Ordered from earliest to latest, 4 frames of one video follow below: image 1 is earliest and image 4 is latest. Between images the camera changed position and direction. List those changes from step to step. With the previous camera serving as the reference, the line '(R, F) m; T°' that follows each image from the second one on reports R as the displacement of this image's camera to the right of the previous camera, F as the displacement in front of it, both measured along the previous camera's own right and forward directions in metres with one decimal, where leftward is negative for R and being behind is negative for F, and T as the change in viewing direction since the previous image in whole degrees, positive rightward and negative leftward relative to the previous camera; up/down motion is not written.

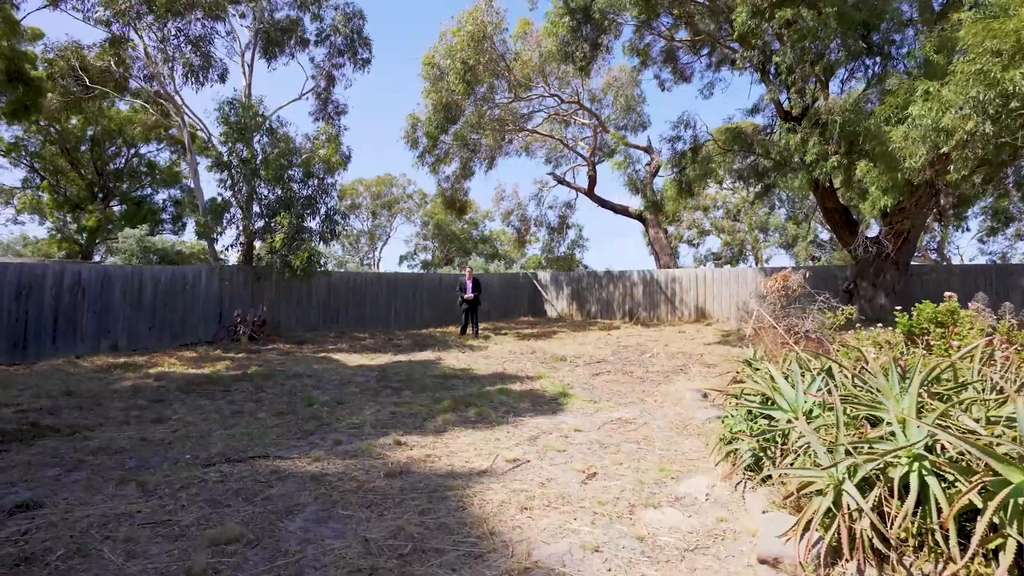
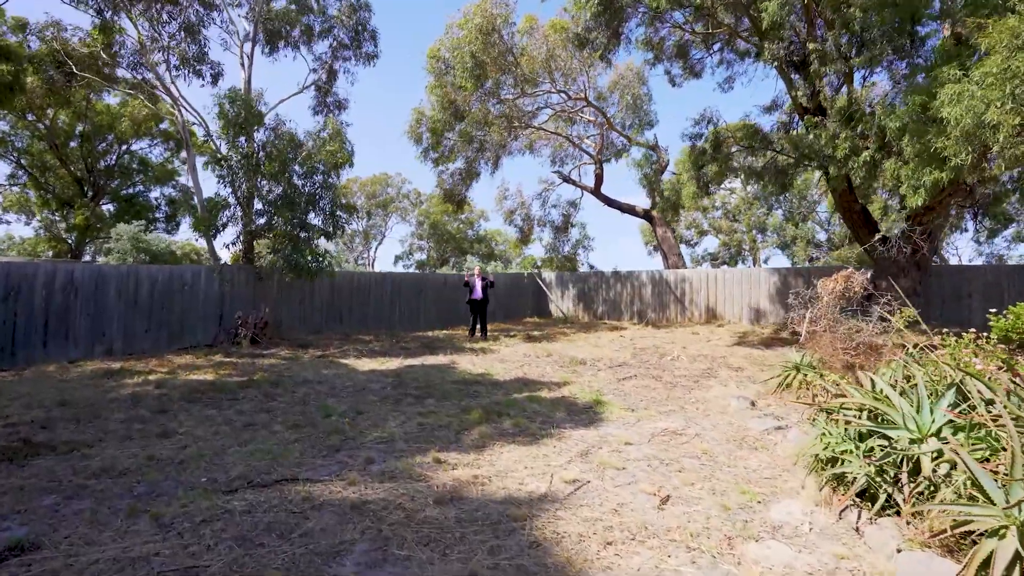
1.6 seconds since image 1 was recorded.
(-0.4, +0.4) m; +1°
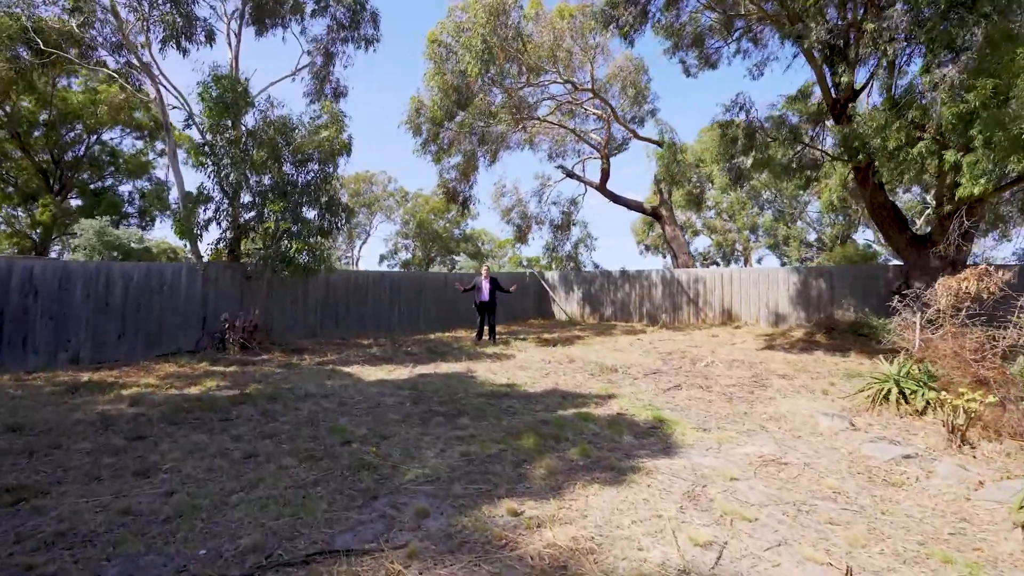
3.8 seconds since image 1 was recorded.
(-0.6, +0.9) m; +2°
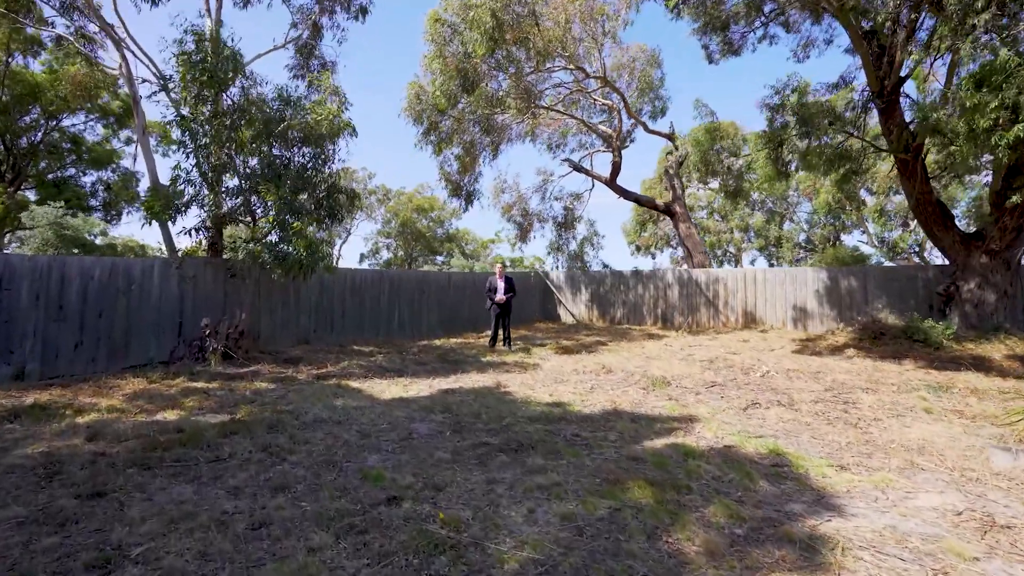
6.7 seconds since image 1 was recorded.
(-0.7, +1.2) m; +2°
